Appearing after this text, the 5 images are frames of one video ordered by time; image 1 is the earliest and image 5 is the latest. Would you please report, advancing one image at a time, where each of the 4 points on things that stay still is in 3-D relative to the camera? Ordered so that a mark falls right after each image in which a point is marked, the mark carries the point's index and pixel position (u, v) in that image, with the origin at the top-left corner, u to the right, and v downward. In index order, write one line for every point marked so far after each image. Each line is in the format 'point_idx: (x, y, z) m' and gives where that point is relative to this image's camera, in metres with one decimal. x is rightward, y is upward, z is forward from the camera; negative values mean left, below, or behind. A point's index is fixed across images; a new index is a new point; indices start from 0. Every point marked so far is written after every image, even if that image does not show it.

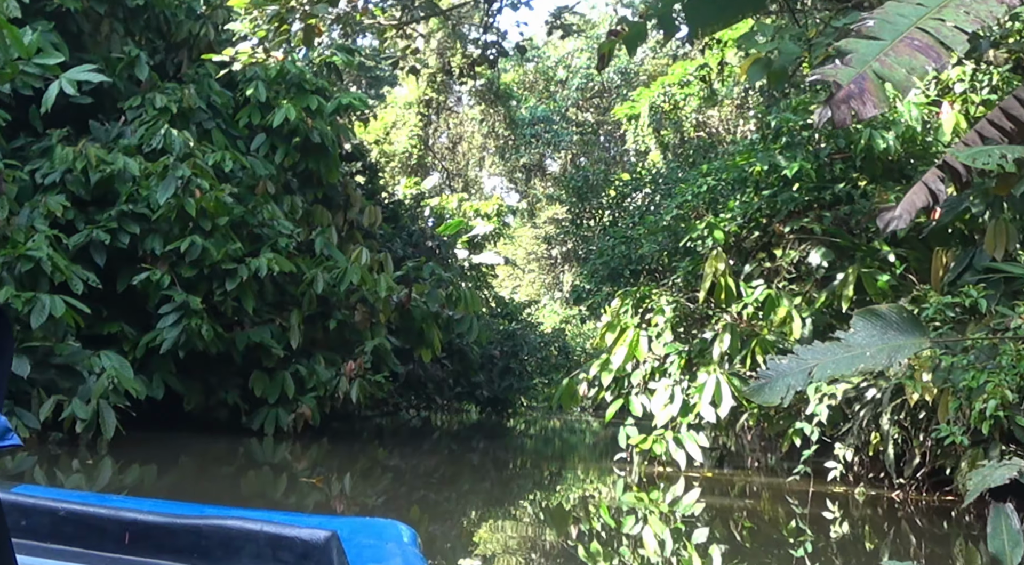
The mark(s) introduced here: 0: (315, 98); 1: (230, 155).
0: (-1.2, +1.1, +6.8) m
1: (-1.5, +0.7, +6.1) m
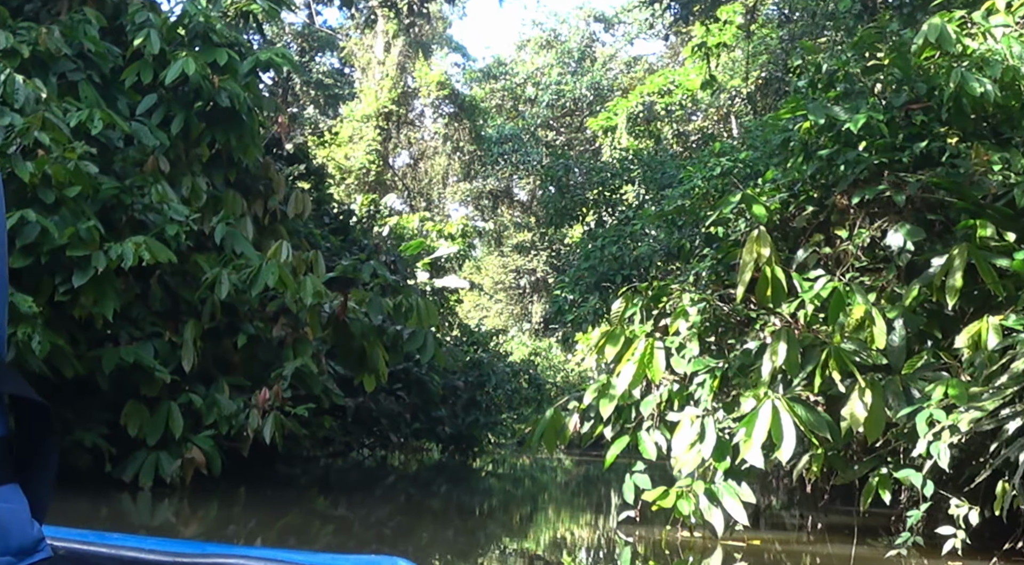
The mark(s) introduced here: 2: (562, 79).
0: (-1.3, +1.0, +5.3) m
1: (-1.6, +0.7, +4.5) m
2: (+0.7, +2.7, +15.5) m
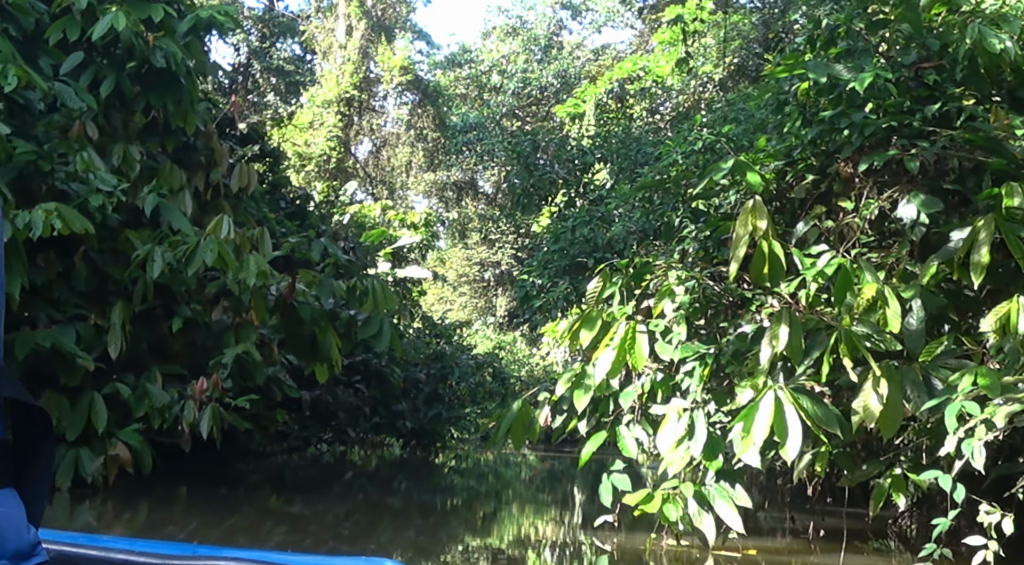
0: (-1.5, +1.1, +4.8) m
1: (-1.7, +0.8, +4.0) m
2: (+0.2, +2.8, +15.1) m
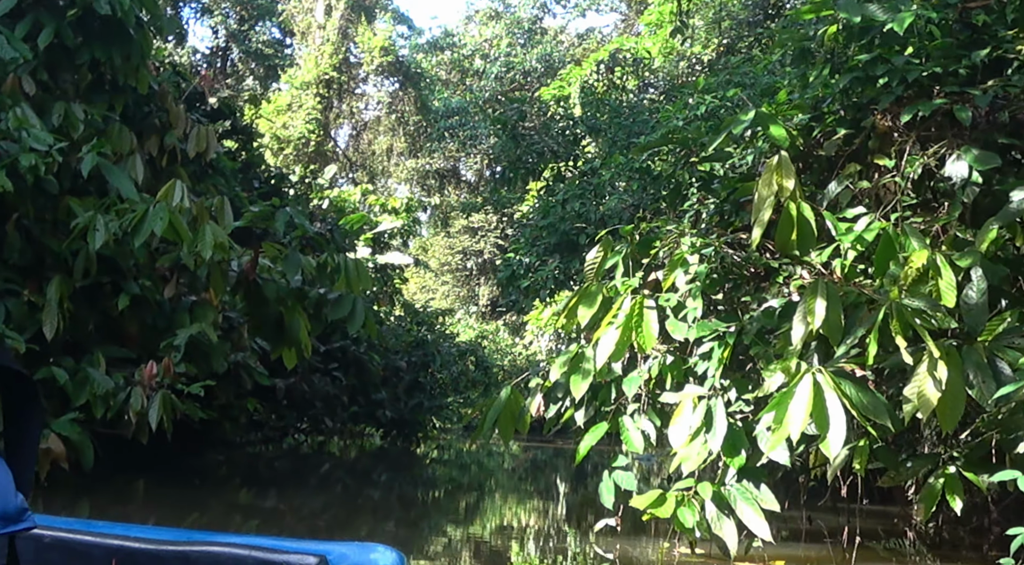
0: (-1.5, +1.2, +4.2) m
1: (-1.8, +0.8, +3.5) m
2: (0.0, +3.0, +14.6) m
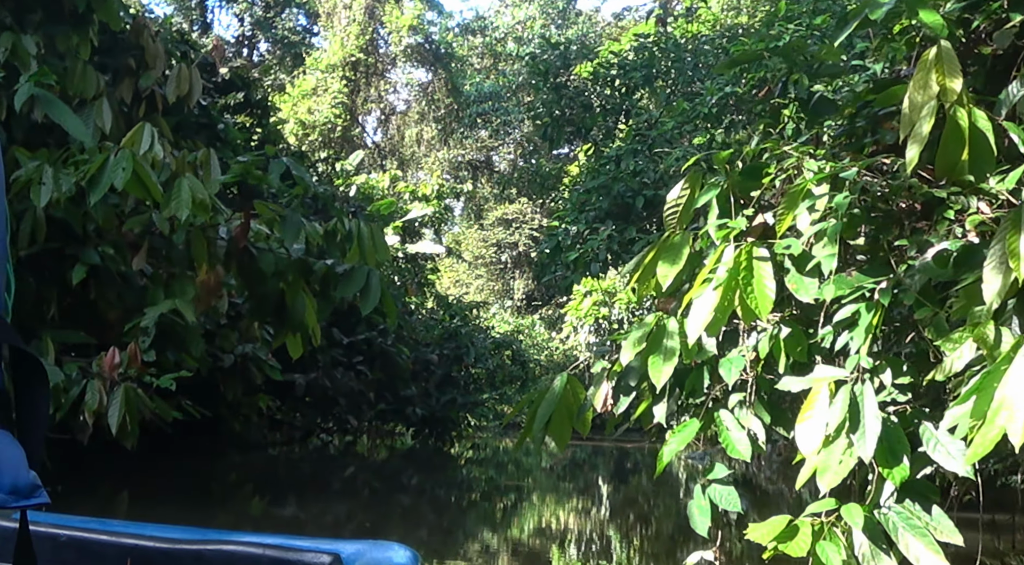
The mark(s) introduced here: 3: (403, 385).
0: (-1.4, +1.3, +3.5) m
1: (-1.7, +0.9, +2.7) m
2: (+0.4, +3.1, +13.7) m
3: (-0.7, -0.6, +7.0) m
